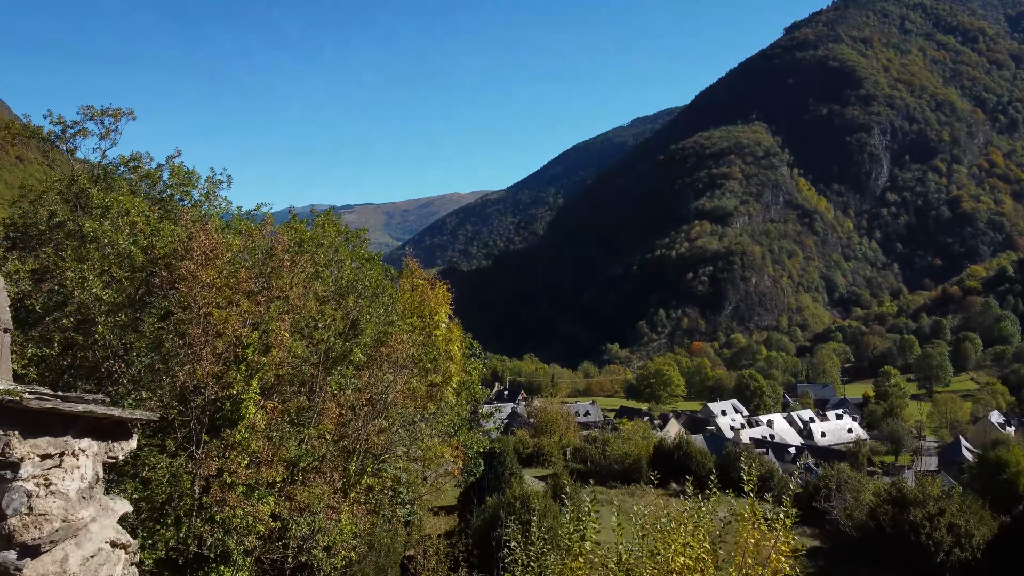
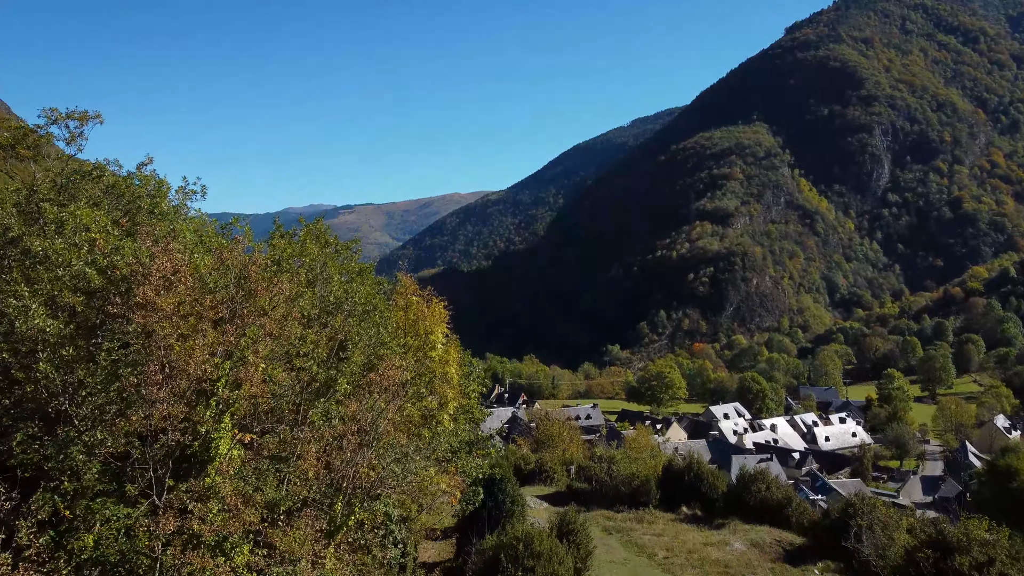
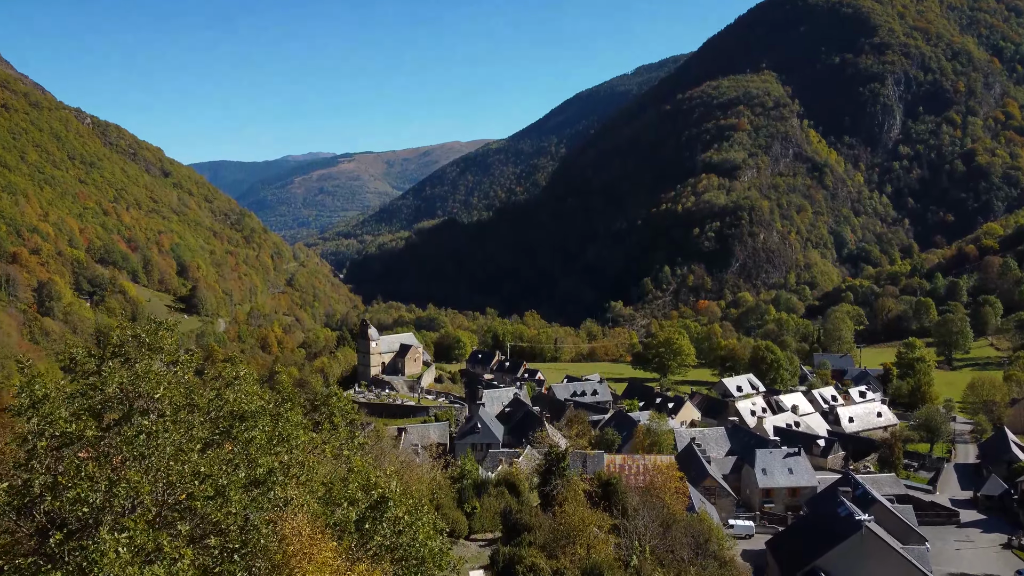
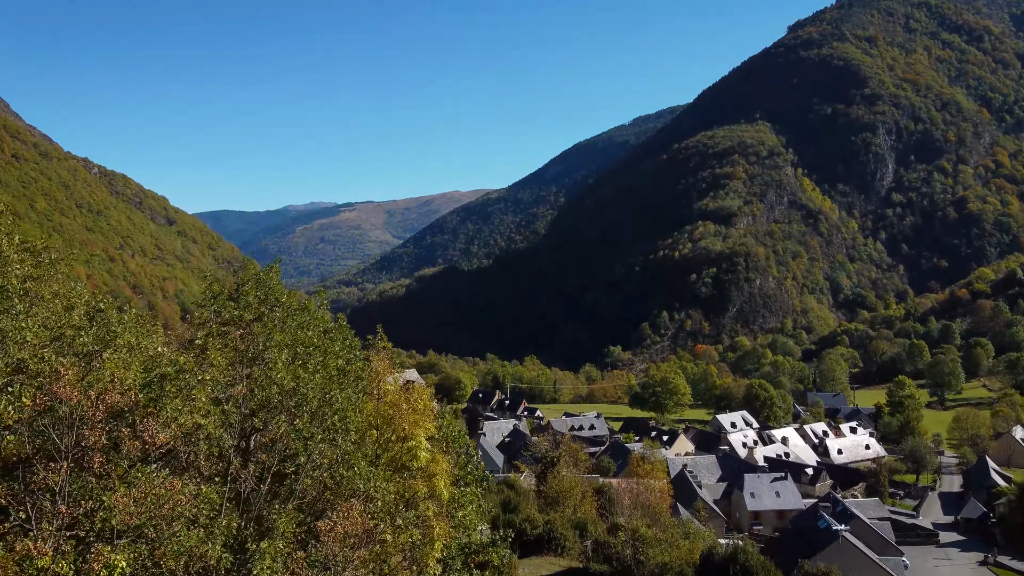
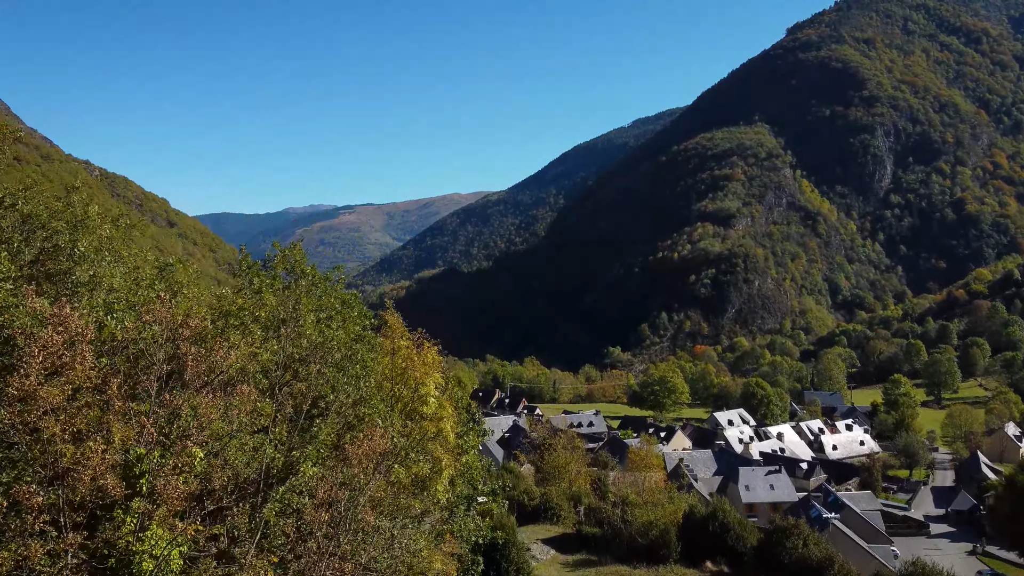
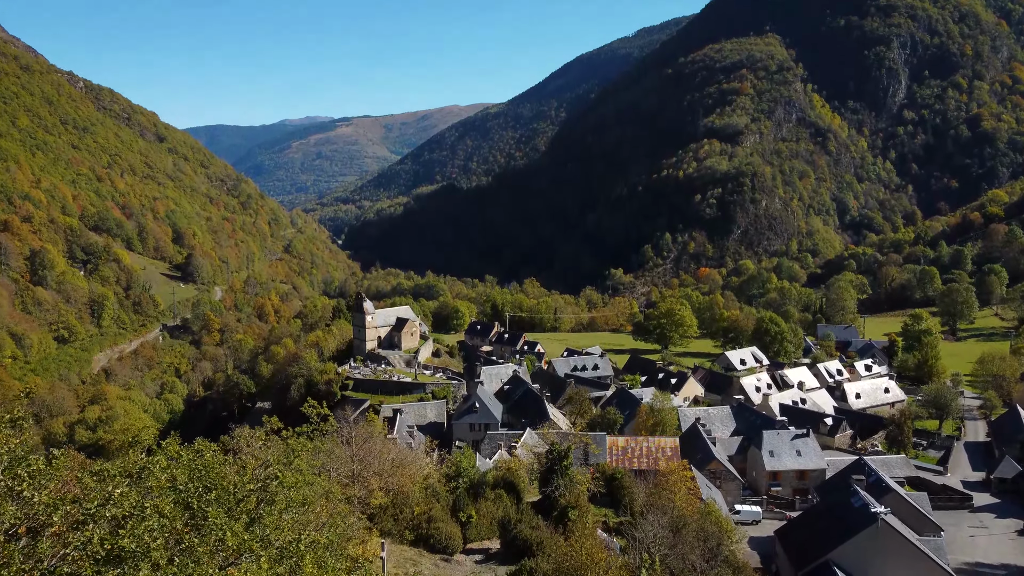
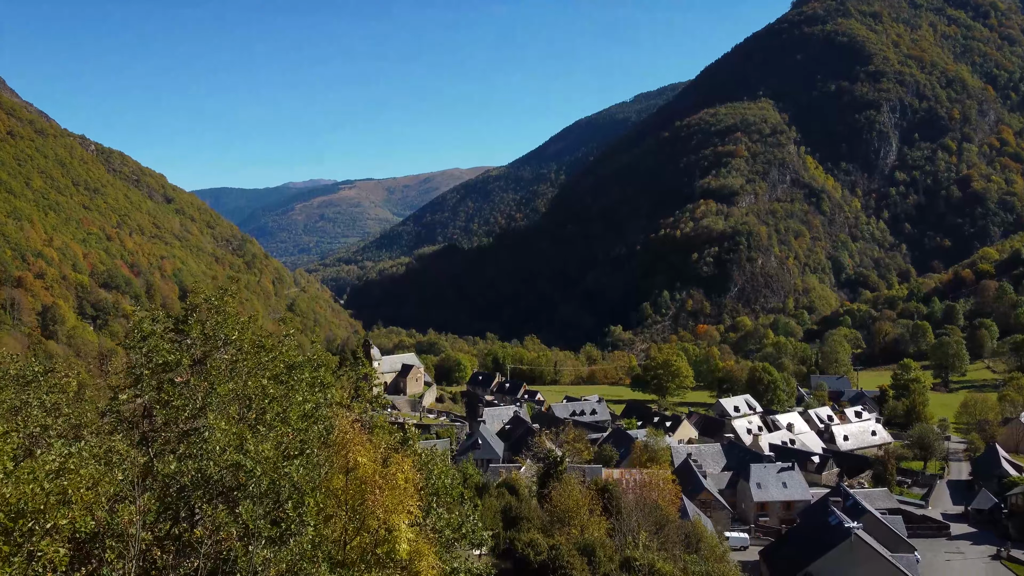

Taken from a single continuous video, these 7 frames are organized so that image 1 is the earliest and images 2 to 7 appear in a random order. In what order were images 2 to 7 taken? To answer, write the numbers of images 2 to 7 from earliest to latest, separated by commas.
2, 5, 4, 7, 3, 6
